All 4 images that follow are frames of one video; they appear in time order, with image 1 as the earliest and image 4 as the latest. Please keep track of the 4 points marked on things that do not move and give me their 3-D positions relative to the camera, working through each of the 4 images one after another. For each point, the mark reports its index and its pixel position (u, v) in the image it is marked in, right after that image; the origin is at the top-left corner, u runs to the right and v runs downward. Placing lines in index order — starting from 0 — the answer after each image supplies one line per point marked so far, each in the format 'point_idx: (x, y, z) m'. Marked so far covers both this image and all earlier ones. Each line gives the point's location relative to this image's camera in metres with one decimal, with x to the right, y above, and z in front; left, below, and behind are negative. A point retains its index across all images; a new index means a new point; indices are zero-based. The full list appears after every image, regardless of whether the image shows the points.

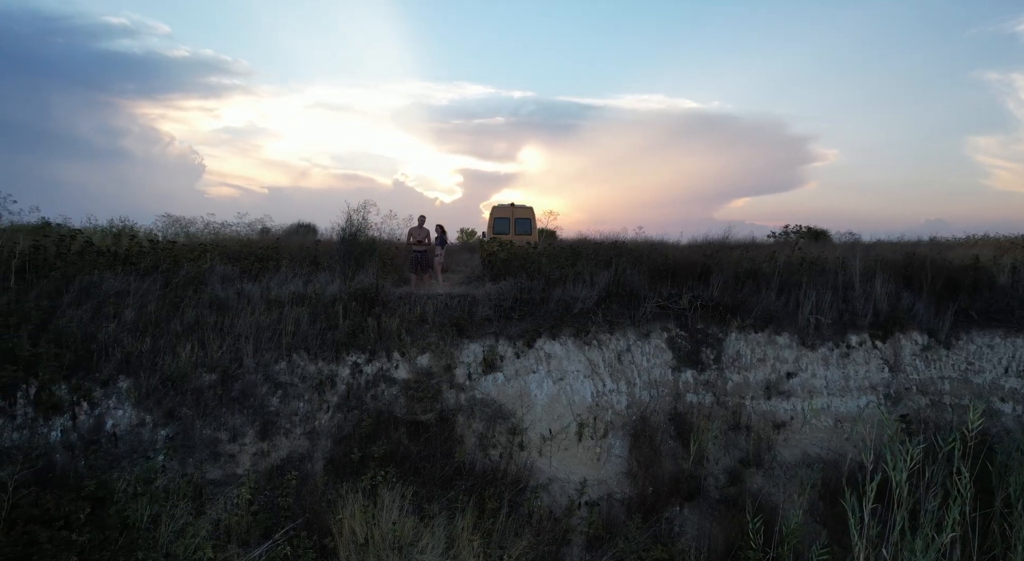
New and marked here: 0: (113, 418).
0: (-5.5, -1.9, +8.3) m
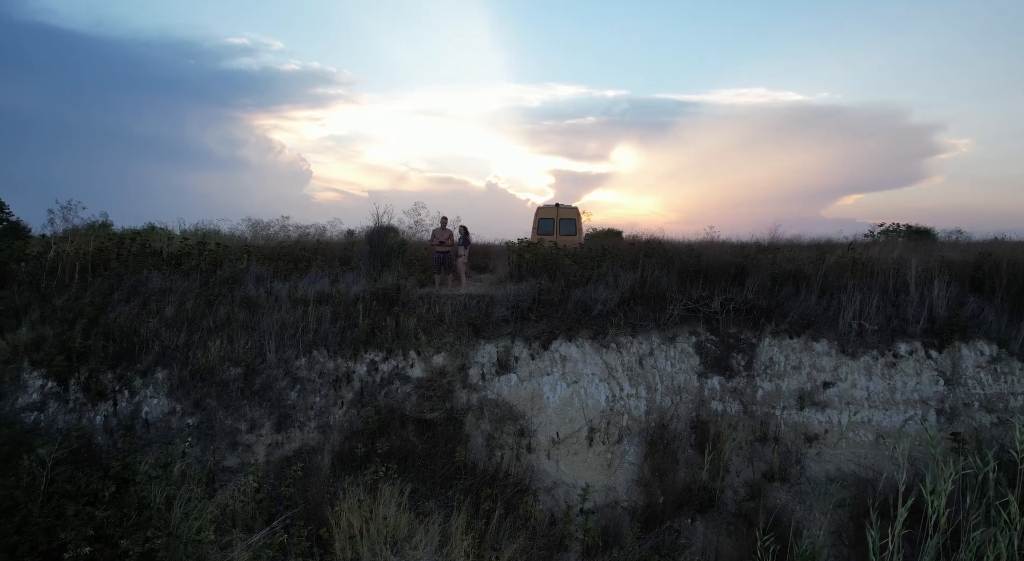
0: (-5.5, -1.9, +9.1) m
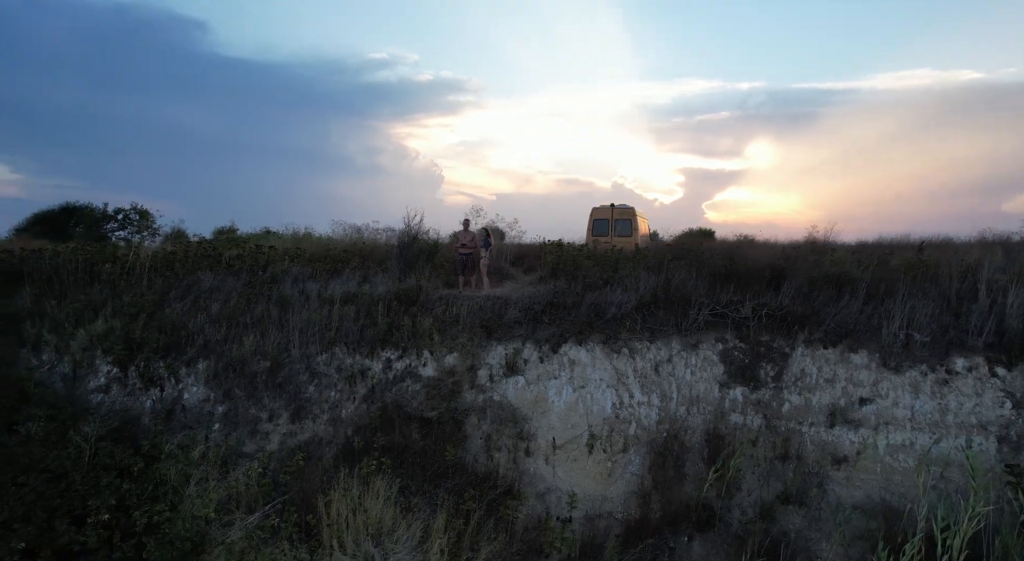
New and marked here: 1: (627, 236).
0: (-5.5, -1.9, +10.1) m
1: (+3.2, +1.2, +16.7) m
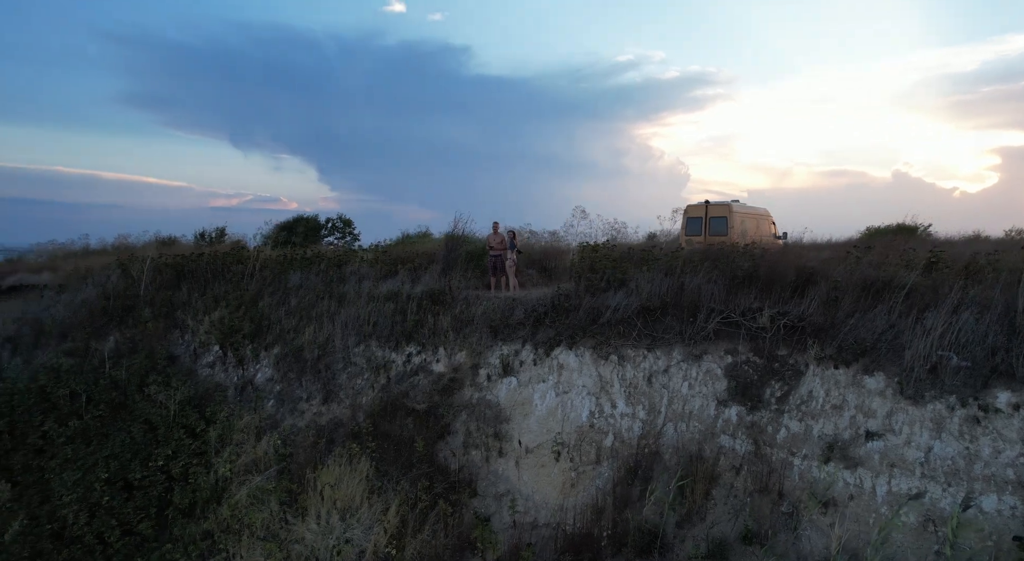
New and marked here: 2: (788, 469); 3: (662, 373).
0: (-5.2, -1.9, +12.2) m
1: (+5.3, +1.2, +15.2) m
2: (+3.5, -2.4, +7.6) m
3: (+2.2, -1.4, +9.1) m
